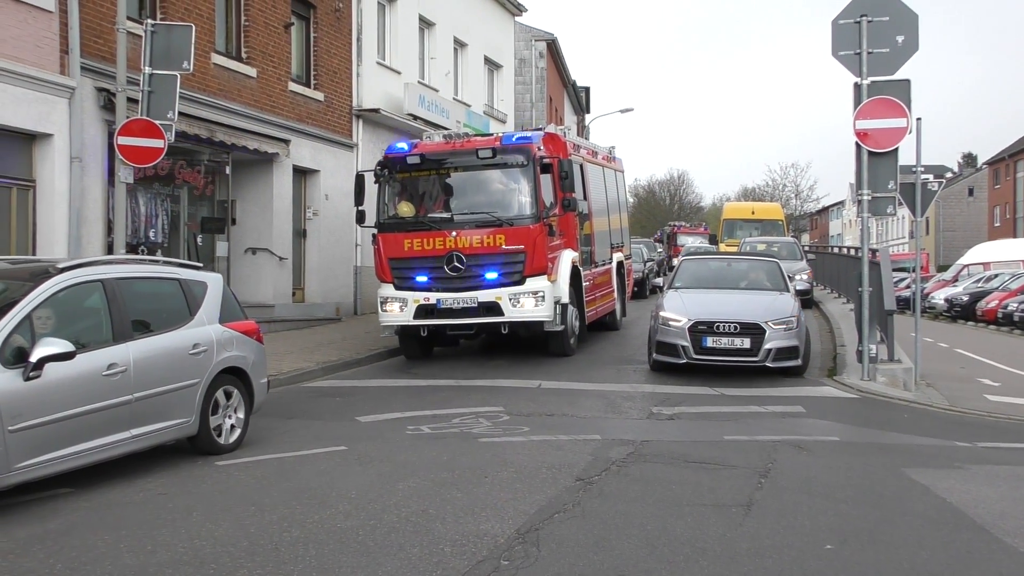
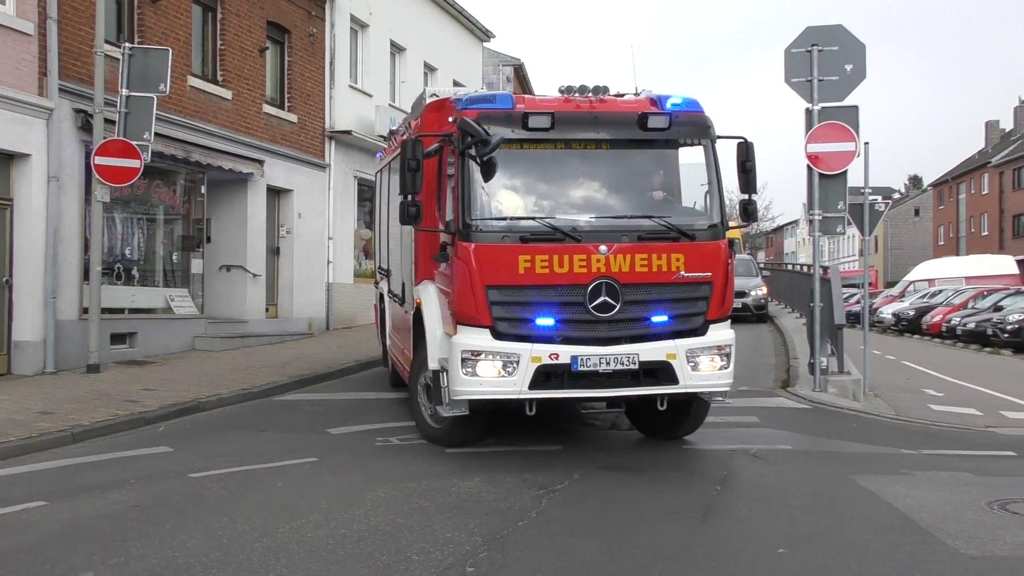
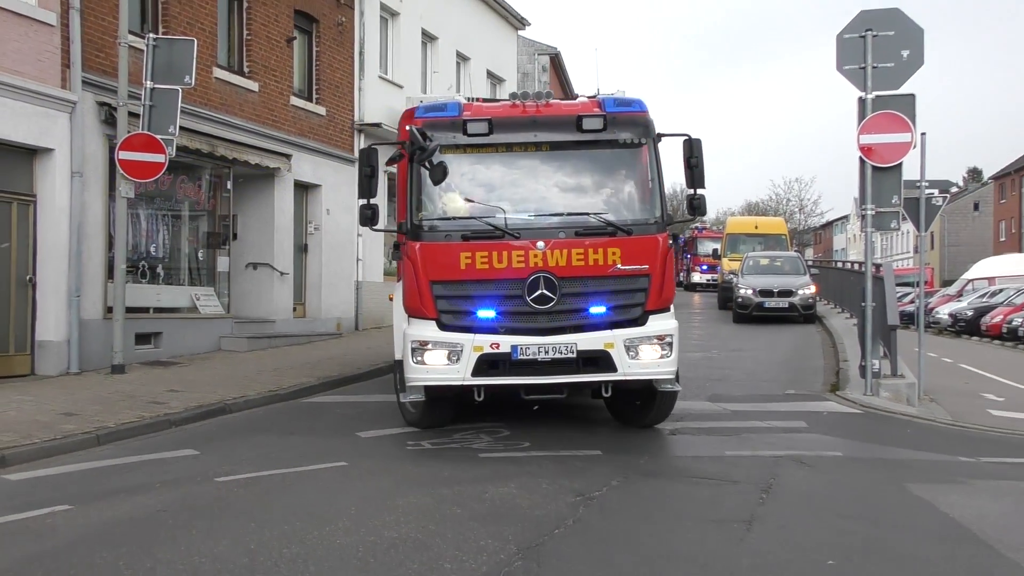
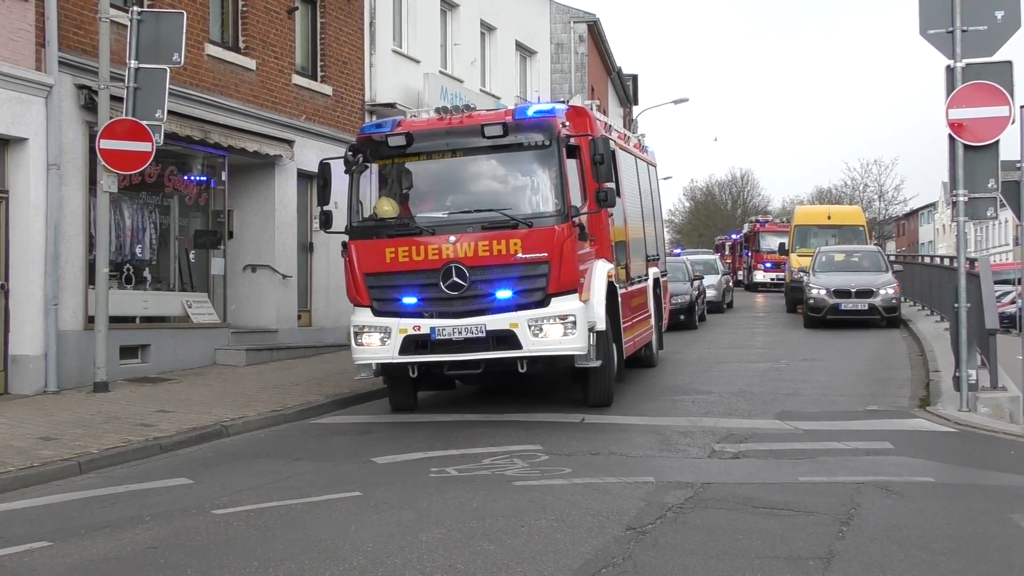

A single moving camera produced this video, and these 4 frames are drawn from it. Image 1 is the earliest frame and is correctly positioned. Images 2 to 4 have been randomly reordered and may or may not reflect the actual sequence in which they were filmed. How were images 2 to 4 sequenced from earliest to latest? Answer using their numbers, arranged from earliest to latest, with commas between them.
4, 3, 2
